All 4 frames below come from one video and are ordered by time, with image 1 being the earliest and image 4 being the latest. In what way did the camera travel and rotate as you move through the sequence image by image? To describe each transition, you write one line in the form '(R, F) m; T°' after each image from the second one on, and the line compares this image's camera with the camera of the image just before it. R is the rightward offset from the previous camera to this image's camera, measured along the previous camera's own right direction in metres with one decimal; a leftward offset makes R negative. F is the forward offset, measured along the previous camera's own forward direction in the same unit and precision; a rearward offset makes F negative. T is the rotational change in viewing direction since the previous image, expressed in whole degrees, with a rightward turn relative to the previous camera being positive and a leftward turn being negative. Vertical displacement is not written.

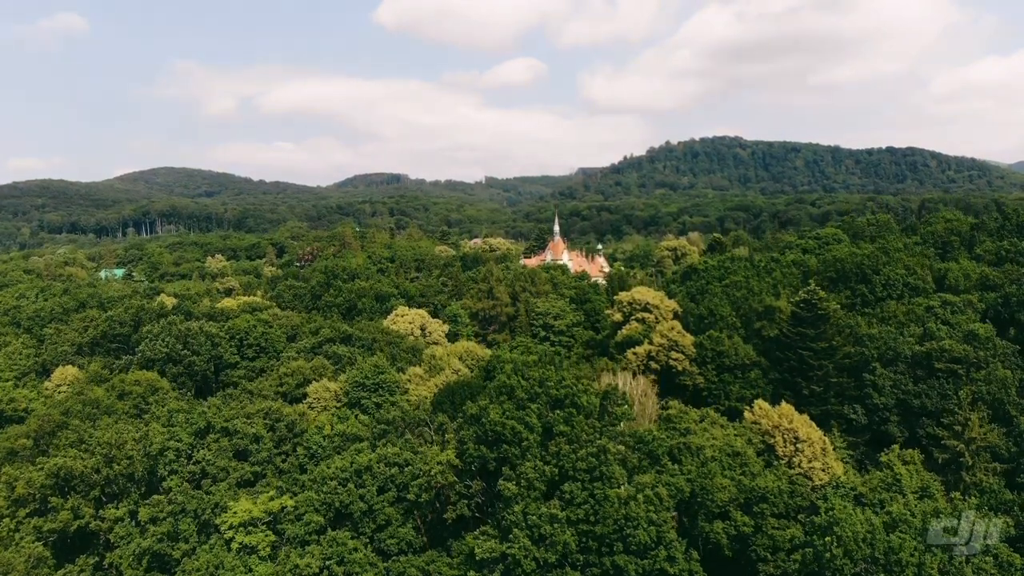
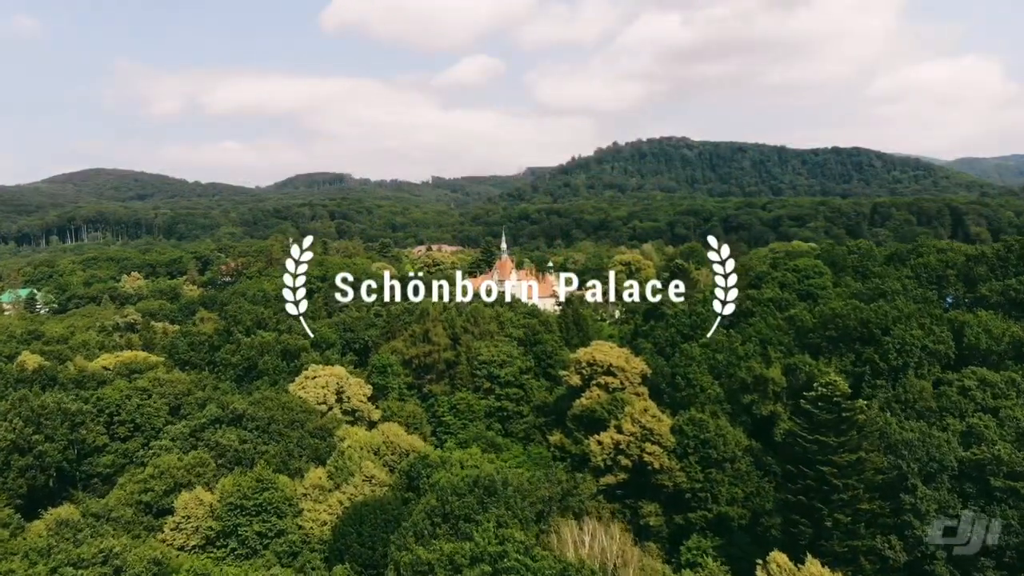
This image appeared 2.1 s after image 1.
(+0.7, +8.2) m; +3°
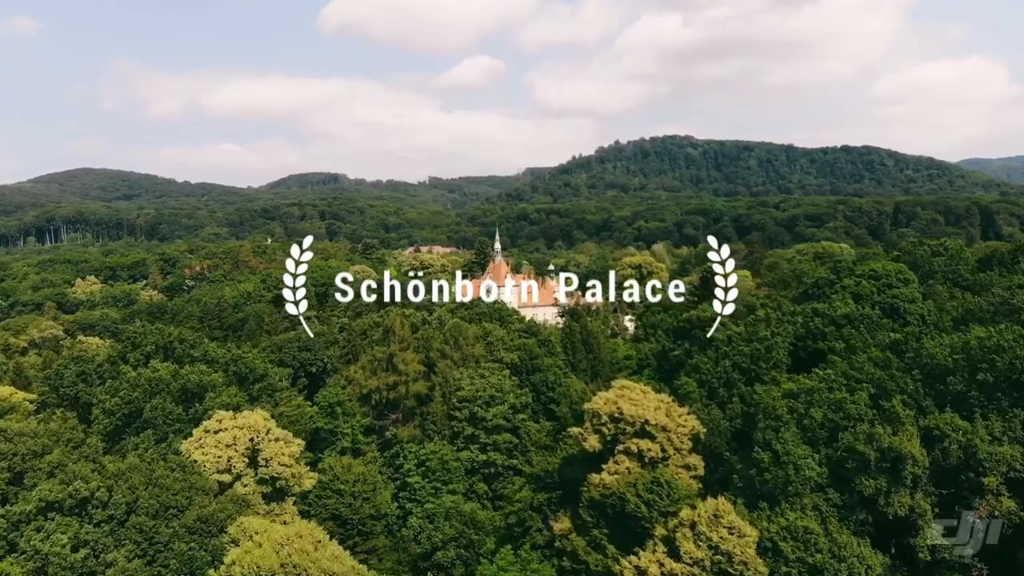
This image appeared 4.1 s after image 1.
(+0.4, +12.4) m; 0°
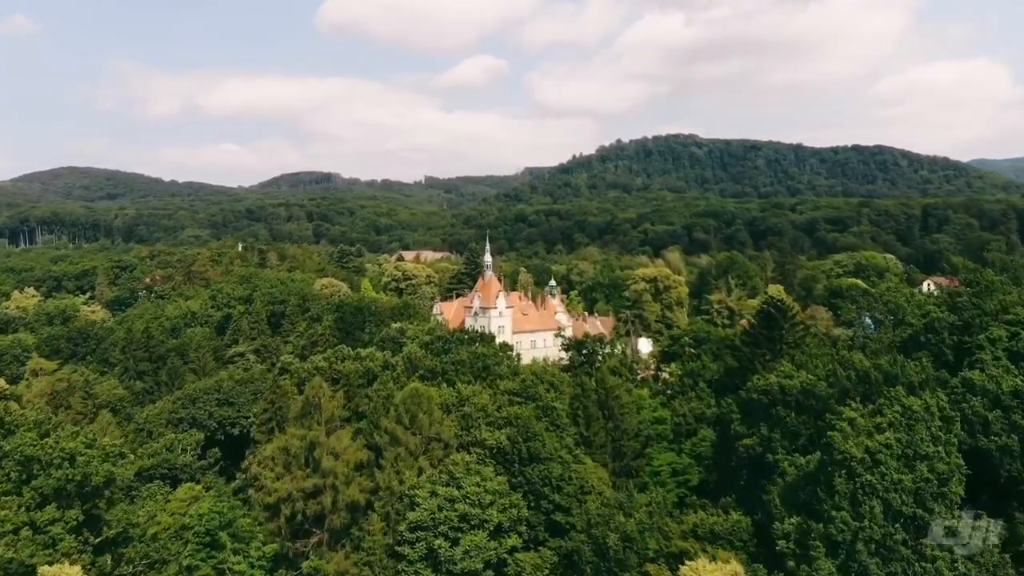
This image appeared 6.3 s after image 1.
(+0.4, +13.5) m; 0°
